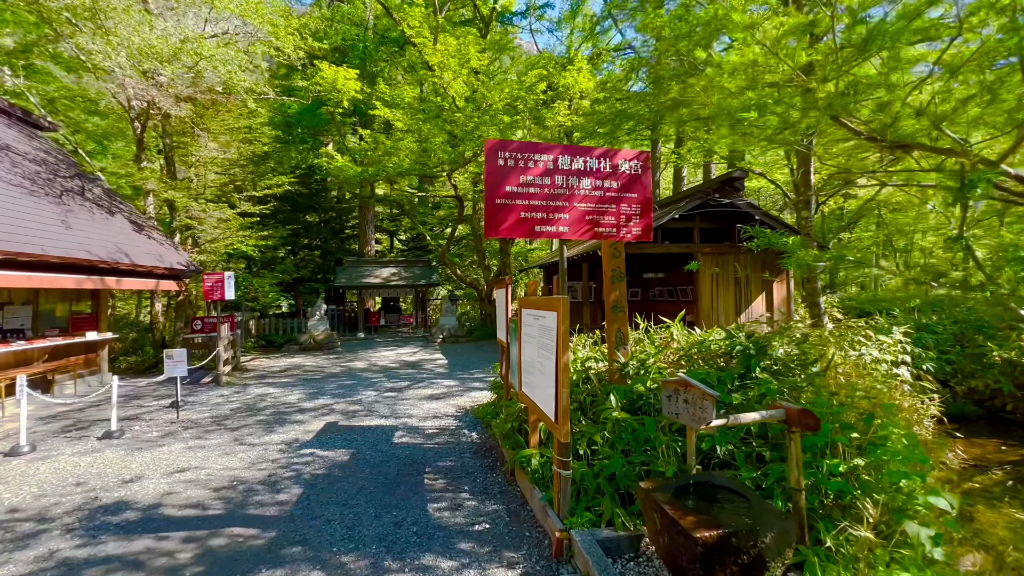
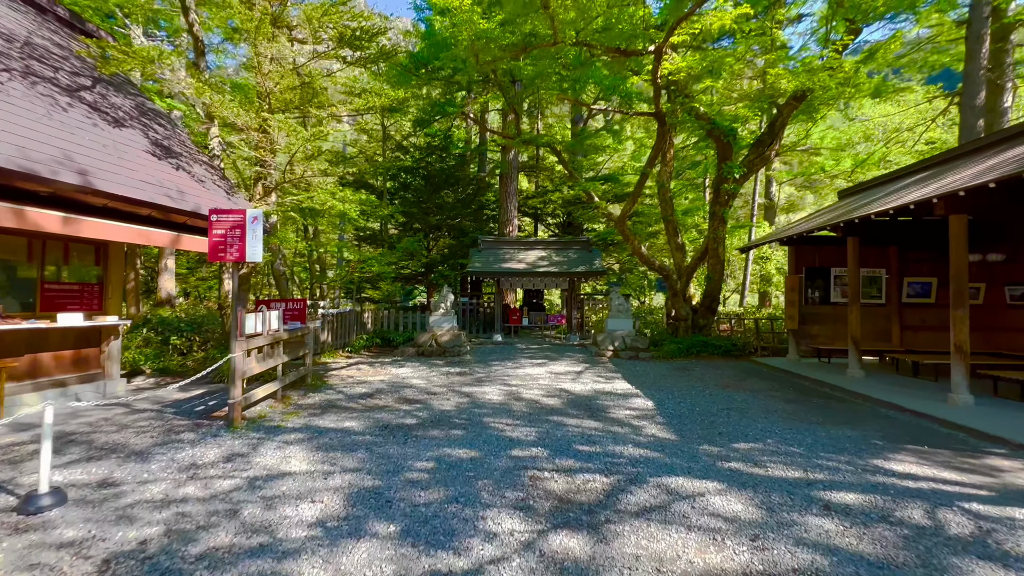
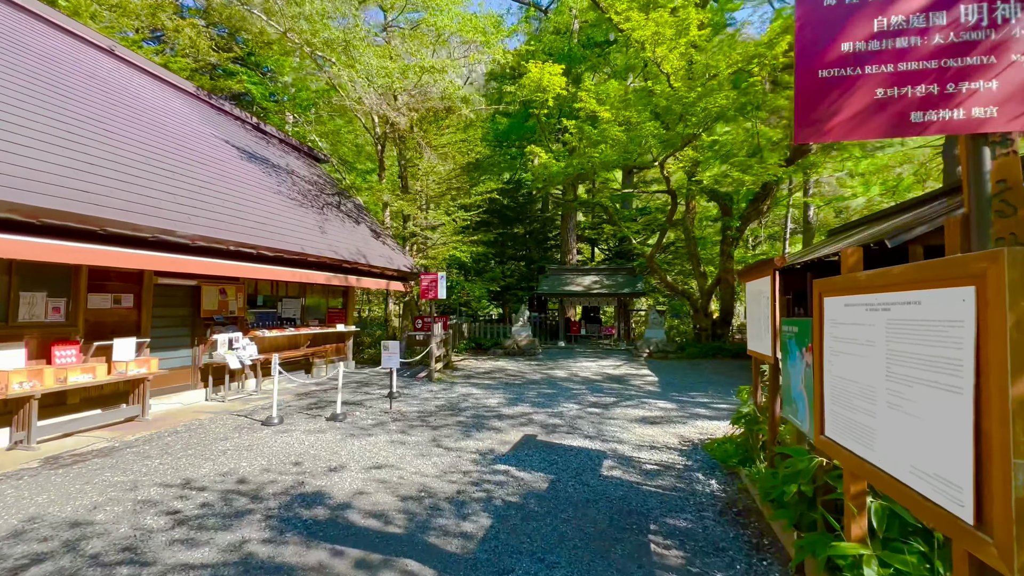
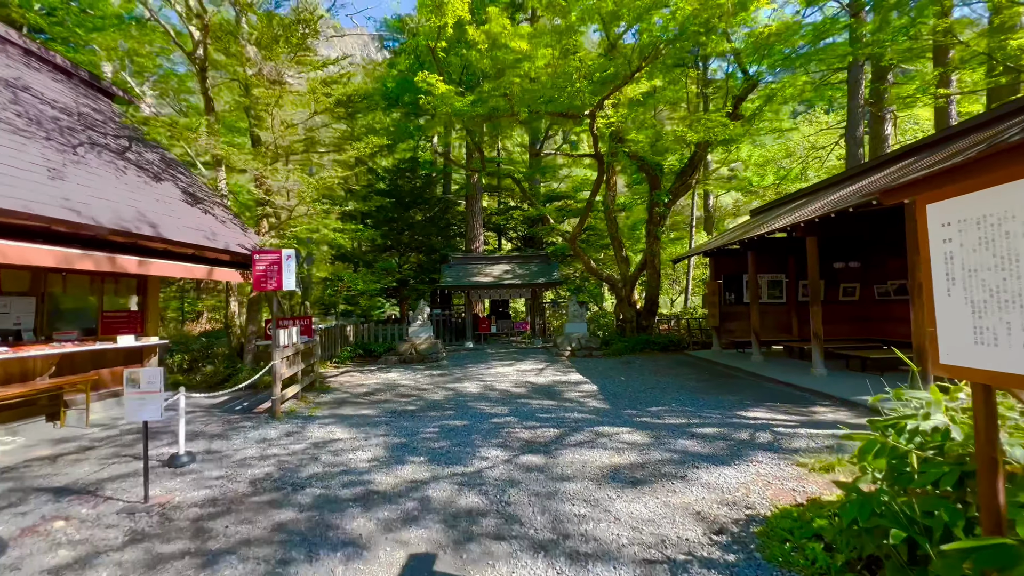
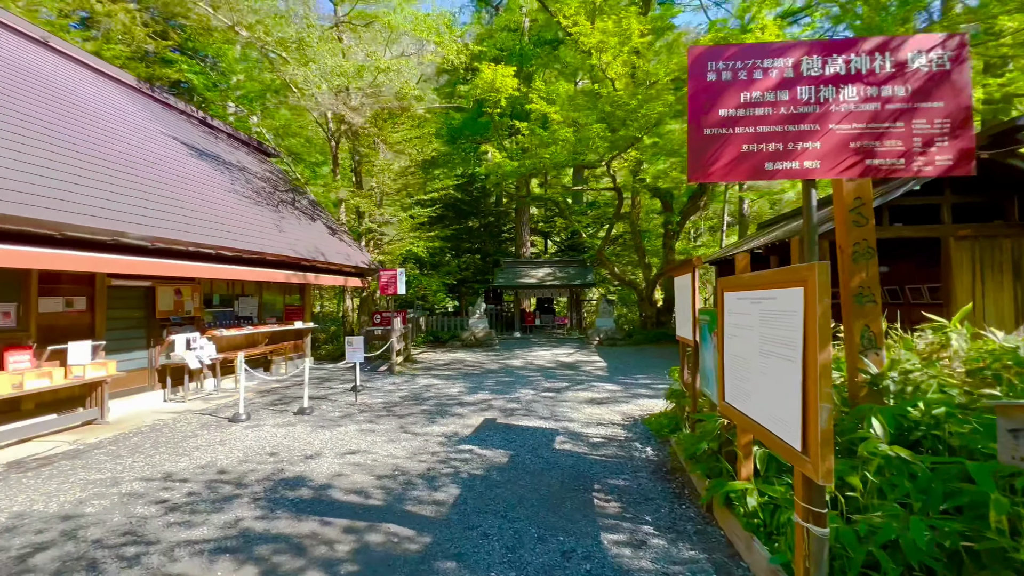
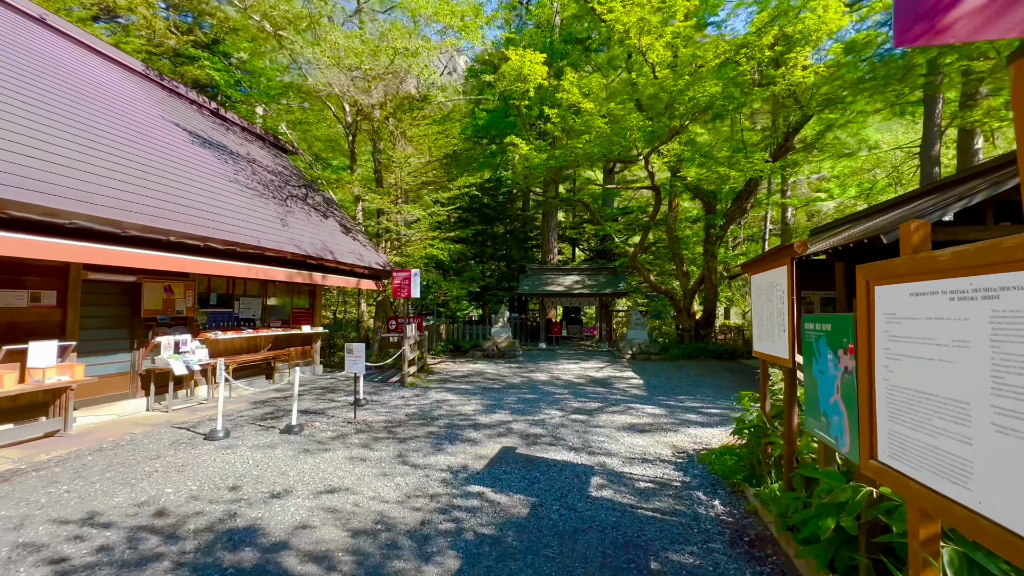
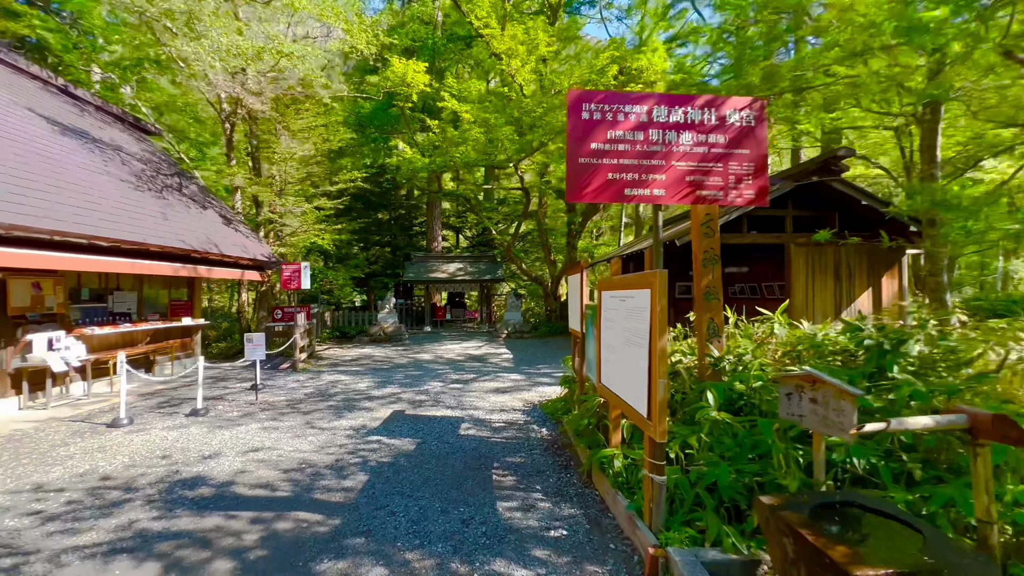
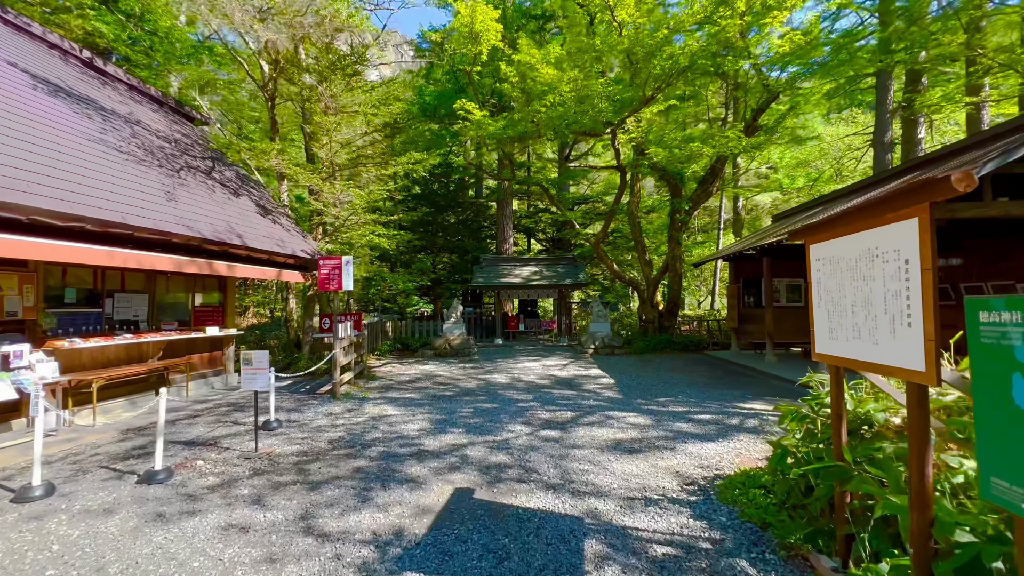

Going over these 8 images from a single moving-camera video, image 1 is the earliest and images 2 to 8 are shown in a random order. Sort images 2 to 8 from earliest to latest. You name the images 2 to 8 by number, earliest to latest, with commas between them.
7, 5, 3, 6, 8, 4, 2
